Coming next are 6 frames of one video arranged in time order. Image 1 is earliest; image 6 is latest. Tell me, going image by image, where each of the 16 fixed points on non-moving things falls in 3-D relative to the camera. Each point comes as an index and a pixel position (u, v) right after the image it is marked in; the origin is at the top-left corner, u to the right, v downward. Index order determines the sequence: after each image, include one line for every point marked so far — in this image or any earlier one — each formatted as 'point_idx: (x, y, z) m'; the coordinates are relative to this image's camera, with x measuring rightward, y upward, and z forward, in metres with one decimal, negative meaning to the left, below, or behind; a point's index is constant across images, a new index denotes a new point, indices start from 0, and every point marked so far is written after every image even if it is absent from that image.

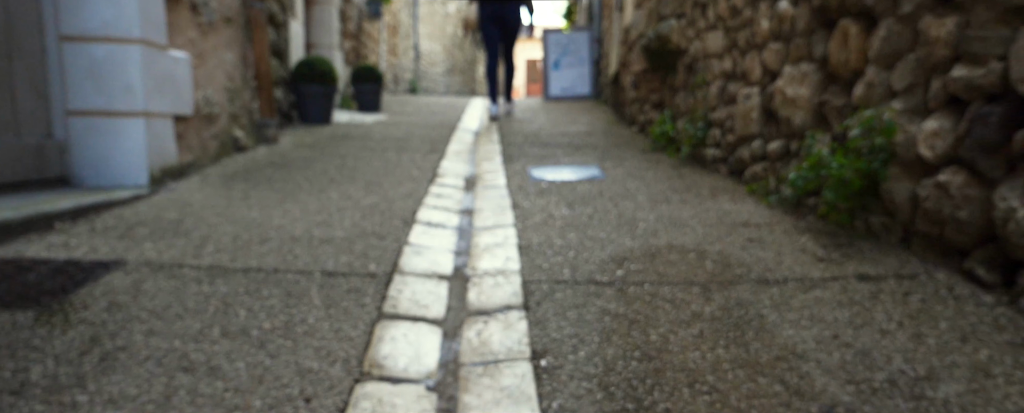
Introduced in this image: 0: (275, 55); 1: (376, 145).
0: (-1.8, +1.2, +5.6) m
1: (-1.0, +0.4, +5.3) m
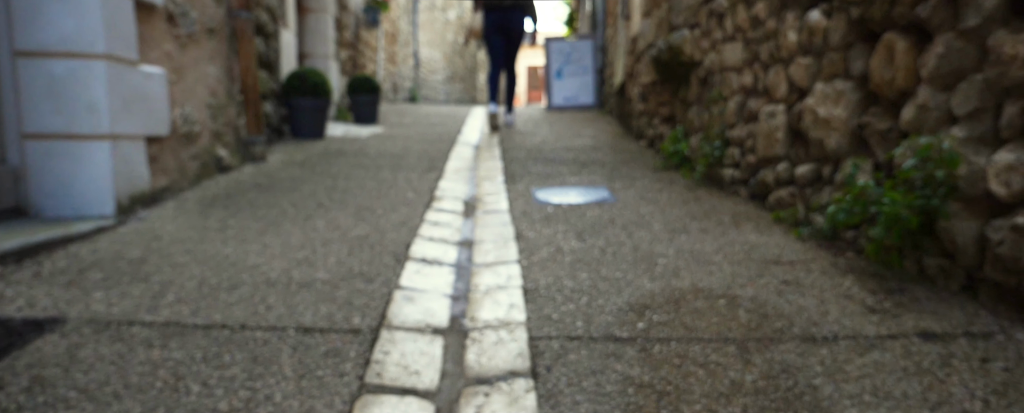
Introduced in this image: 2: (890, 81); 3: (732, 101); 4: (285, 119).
0: (-1.8, +1.0, +5.3) m
1: (-1.0, +0.3, +5.0) m
2: (+1.2, +0.4, +2.4) m
3: (+1.2, +0.6, +3.9) m
4: (-1.8, +0.7, +5.9) m
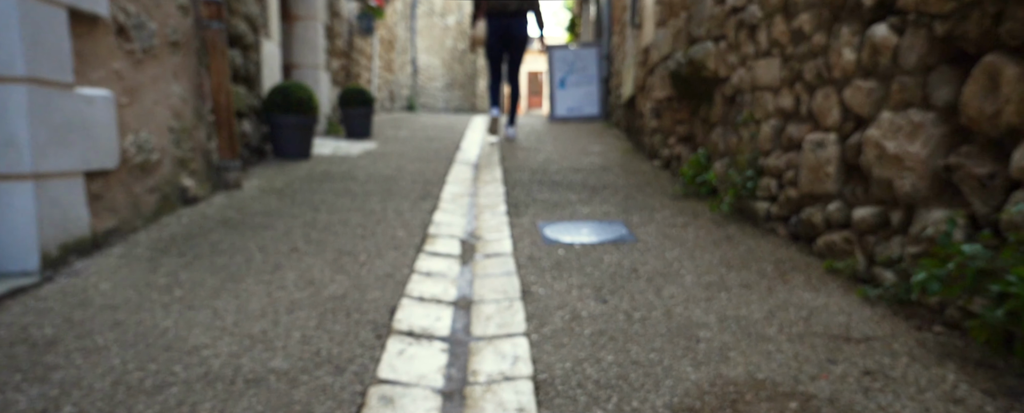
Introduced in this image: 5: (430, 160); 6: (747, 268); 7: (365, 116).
0: (-1.8, +0.8, +4.8) m
1: (-0.9, +0.1, +4.5) m
2: (+1.2, +0.2, +1.9) m
3: (+1.2, +0.4, +3.5) m
4: (-1.8, +0.5, +5.4) m
5: (-0.7, +0.4, +6.2) m
6: (+0.9, -0.2, +2.7) m
7: (-1.5, +0.9, +7.5) m
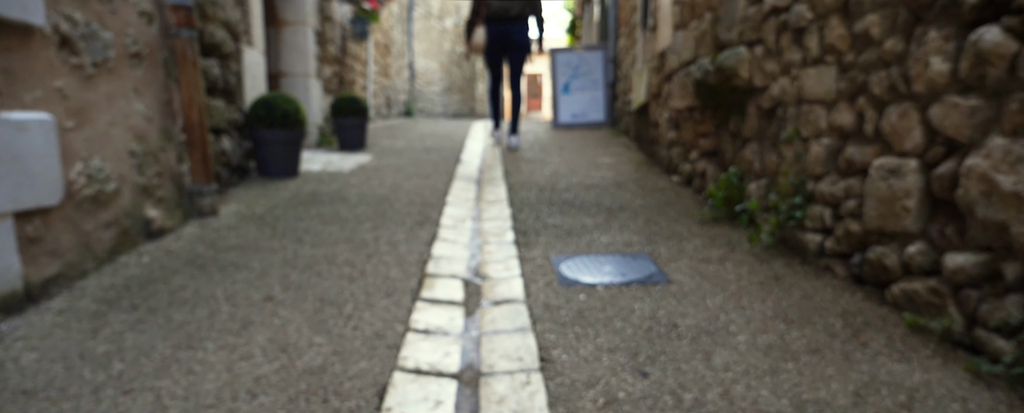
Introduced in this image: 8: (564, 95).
0: (-1.7, +0.7, +4.4) m
1: (-0.9, 0.0, +4.0) m
2: (+1.3, +0.1, +1.4) m
3: (+1.3, +0.3, +3.0) m
4: (-1.8, +0.4, +5.0) m
5: (-0.6, +0.3, +5.7) m
6: (+0.9, -0.4, +2.3) m
7: (-1.5, +0.8, +7.1) m
8: (+0.7, +1.5, +9.6) m
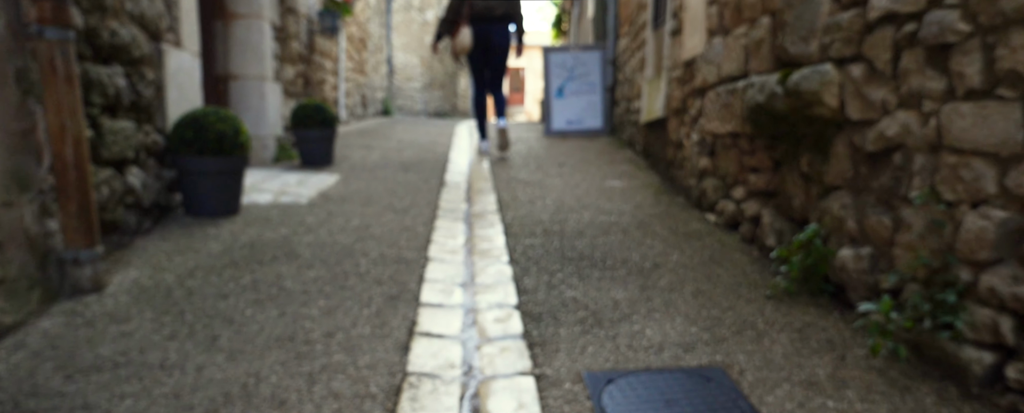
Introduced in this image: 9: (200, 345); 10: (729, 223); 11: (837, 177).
0: (-1.7, +0.4, +3.3) m
1: (-0.9, -0.3, +3.0) m
2: (+1.4, -0.2, +0.4) m
3: (+1.3, 0.0, +2.0) m
4: (-1.8, +0.1, +3.9) m
5: (-0.6, 0.0, +4.7) m
6: (+1.0, -0.7, +1.3) m
7: (-1.5, +0.5, +6.0) m
8: (+0.6, +1.2, +8.6) m
9: (-1.0, -0.4, +2.3) m
10: (+1.2, -0.1, +4.0) m
11: (+1.3, +0.1, +2.9) m
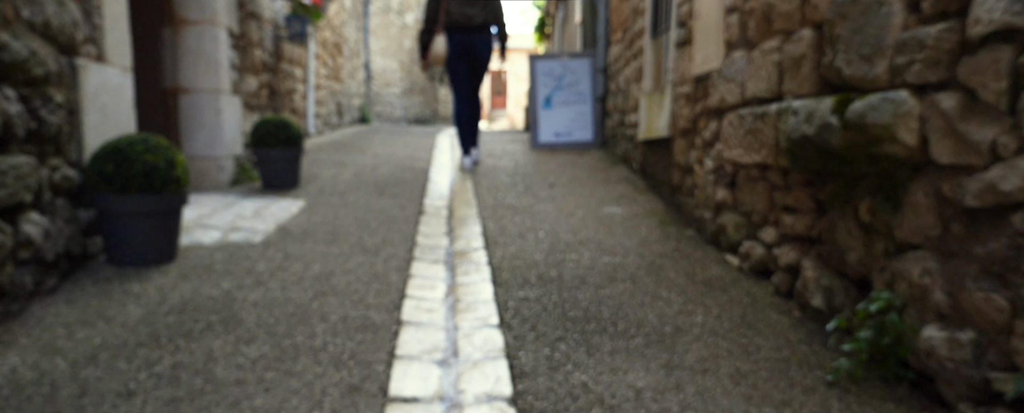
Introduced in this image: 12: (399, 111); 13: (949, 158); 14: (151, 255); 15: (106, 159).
0: (-1.8, +0.2, +2.6) m
1: (-0.9, -0.5, +2.3) m
2: (+1.4, -0.4, -0.2) m
3: (+1.3, -0.2, +1.4) m
4: (-1.8, -0.1, +3.2) m
5: (-0.7, -0.2, +4.0) m
6: (+1.0, -0.9, +0.7) m
7: (-1.6, +0.3, +5.3) m
8: (+0.4, +1.0, +7.9) m
9: (-1.0, -0.6, +1.6) m
10: (+1.1, -0.3, +3.4) m
11: (+1.3, -0.1, +2.3) m
12: (-2.5, +2.0, +16.2) m
13: (+1.3, +0.1, +2.1) m
14: (-1.6, -0.2, +3.2) m
15: (-1.7, +0.2, +3.0) m
